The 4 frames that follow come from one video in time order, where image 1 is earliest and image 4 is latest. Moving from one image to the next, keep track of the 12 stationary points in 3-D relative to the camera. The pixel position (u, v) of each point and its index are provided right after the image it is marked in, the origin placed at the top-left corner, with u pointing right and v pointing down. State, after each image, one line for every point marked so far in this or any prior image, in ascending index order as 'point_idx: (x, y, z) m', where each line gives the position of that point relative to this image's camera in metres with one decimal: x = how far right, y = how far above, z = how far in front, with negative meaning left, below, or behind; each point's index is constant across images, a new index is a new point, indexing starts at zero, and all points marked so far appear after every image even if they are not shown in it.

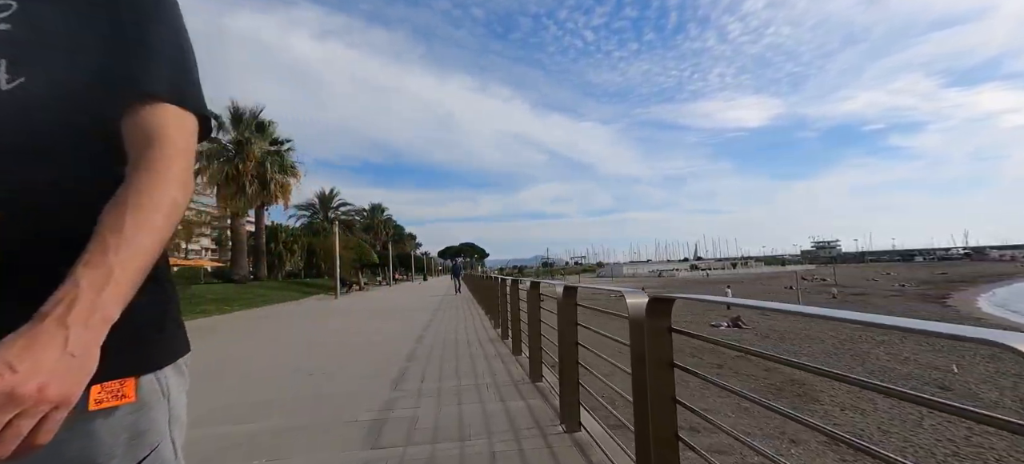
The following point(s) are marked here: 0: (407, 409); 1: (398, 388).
0: (-1.0, -1.7, +4.0) m
1: (-1.3, -1.8, +4.8) m
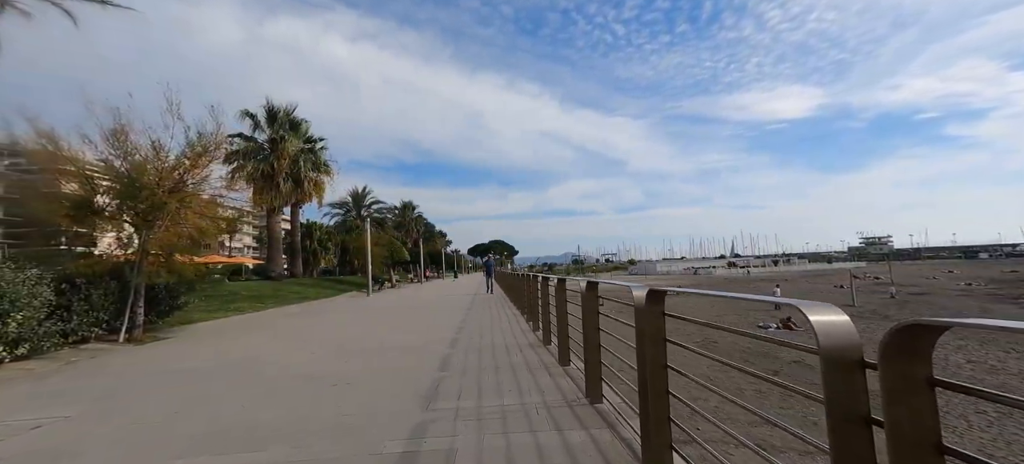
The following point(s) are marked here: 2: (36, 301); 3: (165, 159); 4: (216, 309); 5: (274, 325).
0: (-0.6, -1.6, +3.3) m
1: (-0.8, -1.7, +4.1) m
2: (-7.8, -1.1, +7.0) m
3: (-7.9, +1.7, +9.6) m
4: (-9.6, -2.5, +13.7) m
5: (-6.5, -2.5, +11.6) m
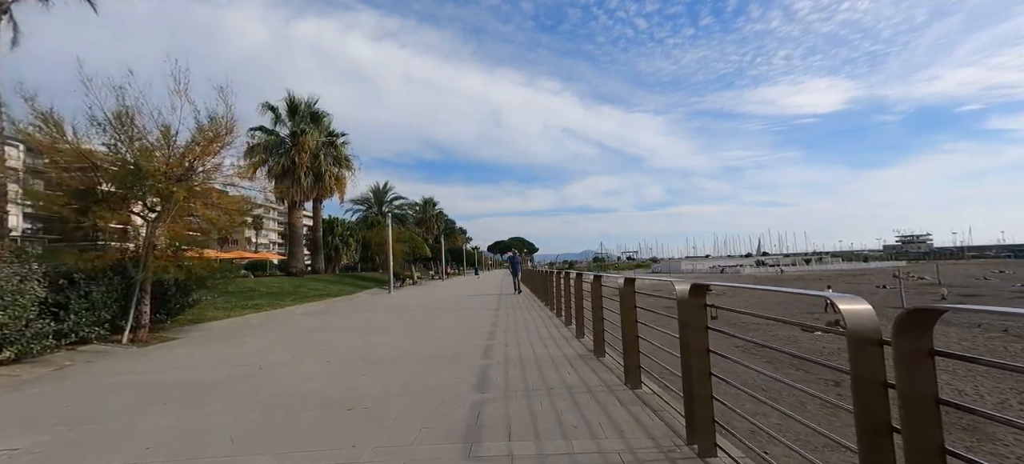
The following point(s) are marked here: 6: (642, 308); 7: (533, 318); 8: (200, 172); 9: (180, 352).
0: (-0.1, -1.5, +2.3) m
1: (-0.3, -1.6, +3.0) m
2: (-7.2, -1.0, +6.2) m
3: (-7.1, +1.8, +8.9) m
4: (-8.6, -2.3, +13.1) m
5: (-5.6, -2.4, +10.8) m
6: (+1.3, -0.8, +4.5) m
7: (+0.6, -2.3, +11.4) m
8: (-6.8, +1.3, +9.2) m
9: (-6.0, -2.2, +7.6) m
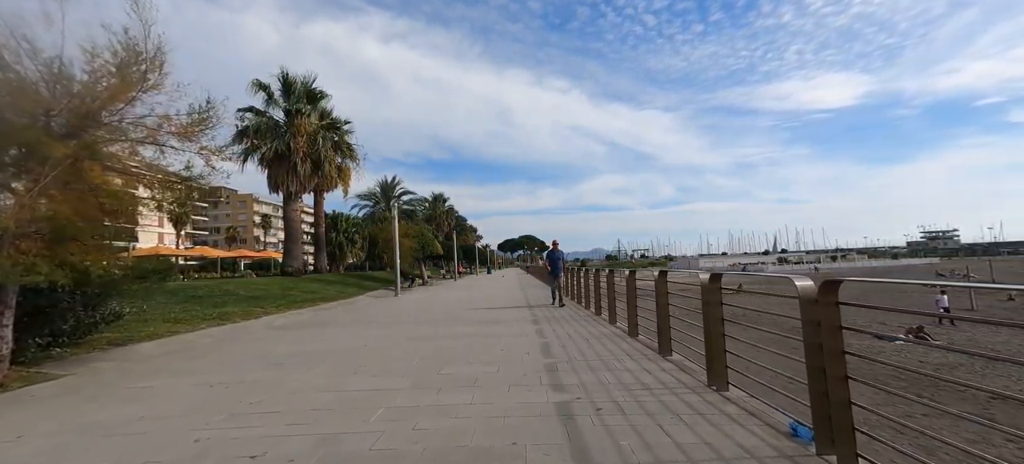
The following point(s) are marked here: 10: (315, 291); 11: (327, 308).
0: (+0.7, -1.2, -0.9) m
1: (+0.5, -1.3, -0.1) m
2: (-6.4, -0.7, +3.2) m
3: (-6.2, +2.1, +5.9) m
4: (-7.7, -2.1, +10.1) m
5: (-4.7, -2.1, +7.7) m
6: (+2.1, -0.5, +1.3) m
7: (+1.5, -2.0, +8.2) m
8: (-5.9, +1.6, +6.2) m
9: (-5.1, -1.9, +4.6) m
10: (-8.7, -2.6, +18.5) m
11: (-6.0, -2.5, +13.8) m
